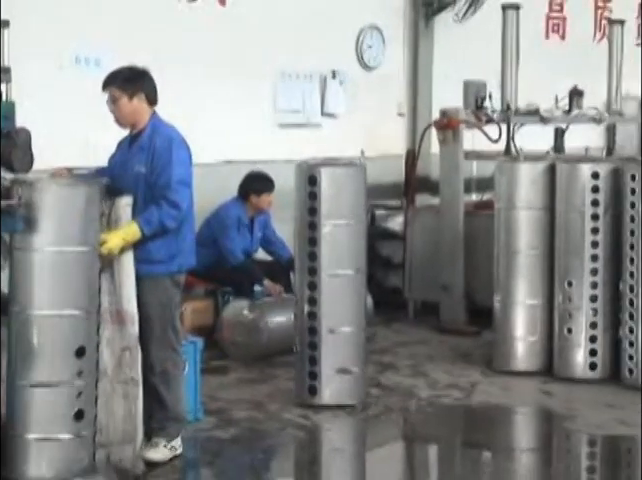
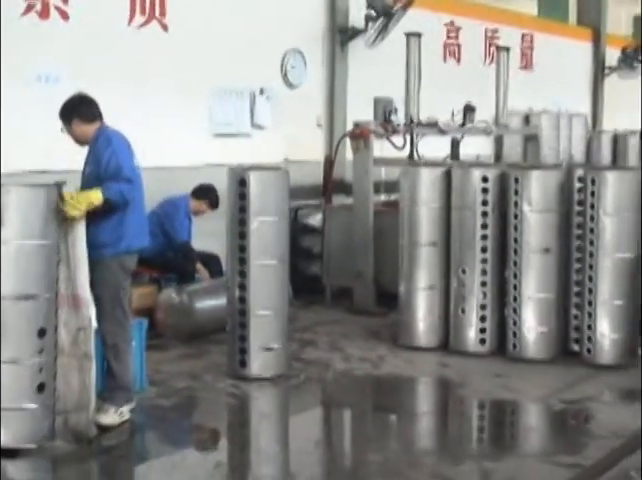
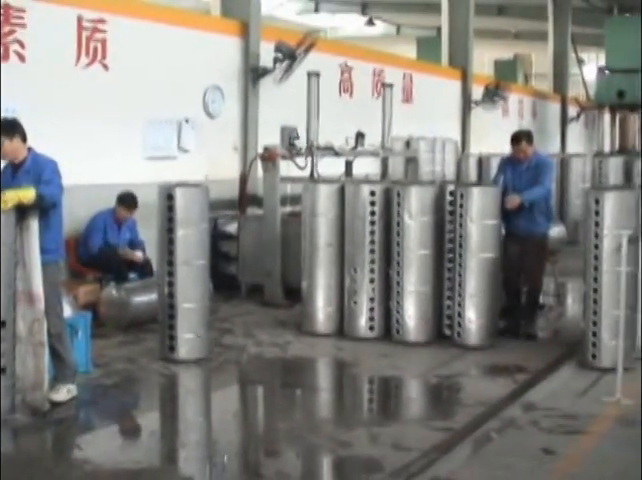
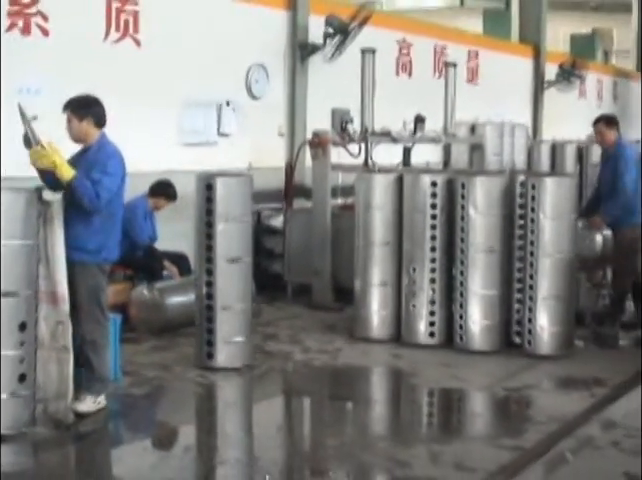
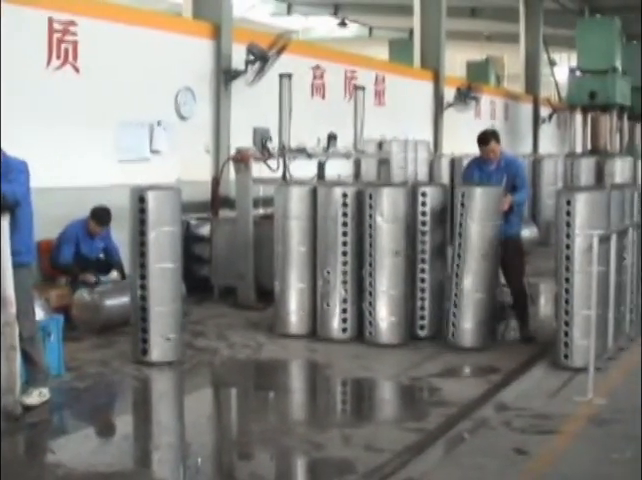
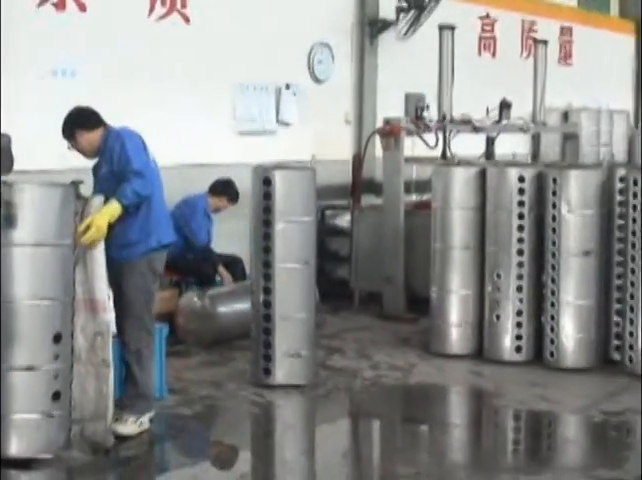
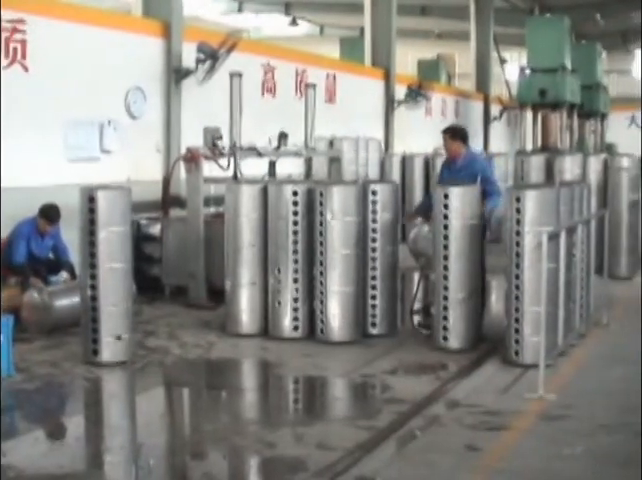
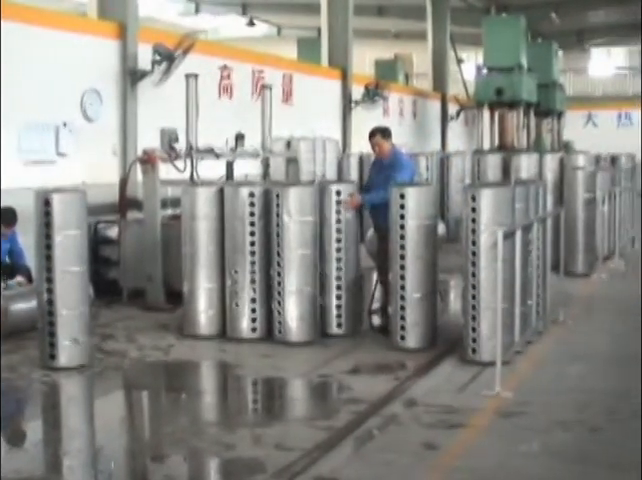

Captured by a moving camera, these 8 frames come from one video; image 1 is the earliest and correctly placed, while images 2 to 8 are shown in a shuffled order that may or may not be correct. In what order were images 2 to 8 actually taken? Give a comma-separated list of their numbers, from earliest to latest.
6, 2, 4, 3, 5, 7, 8
